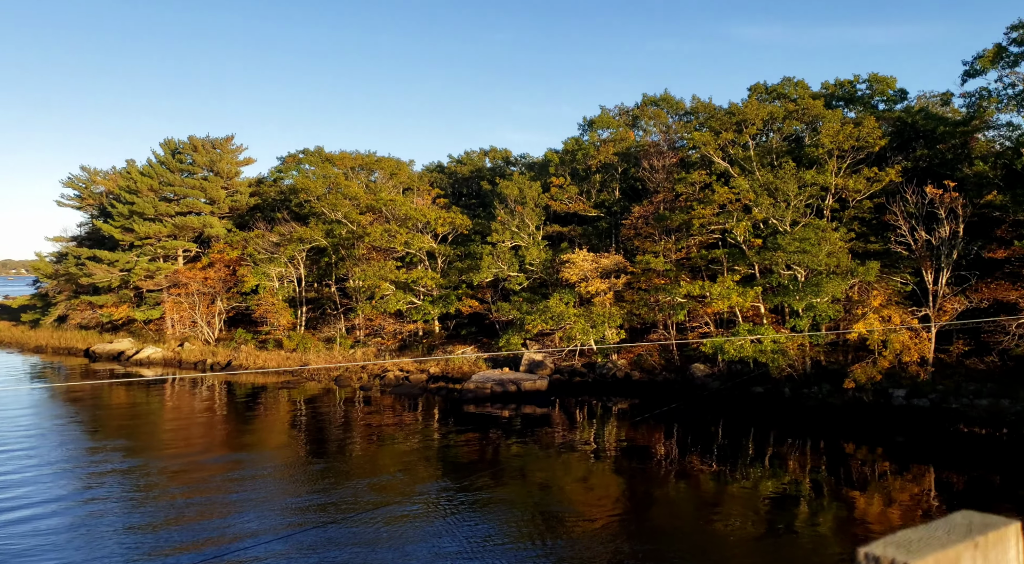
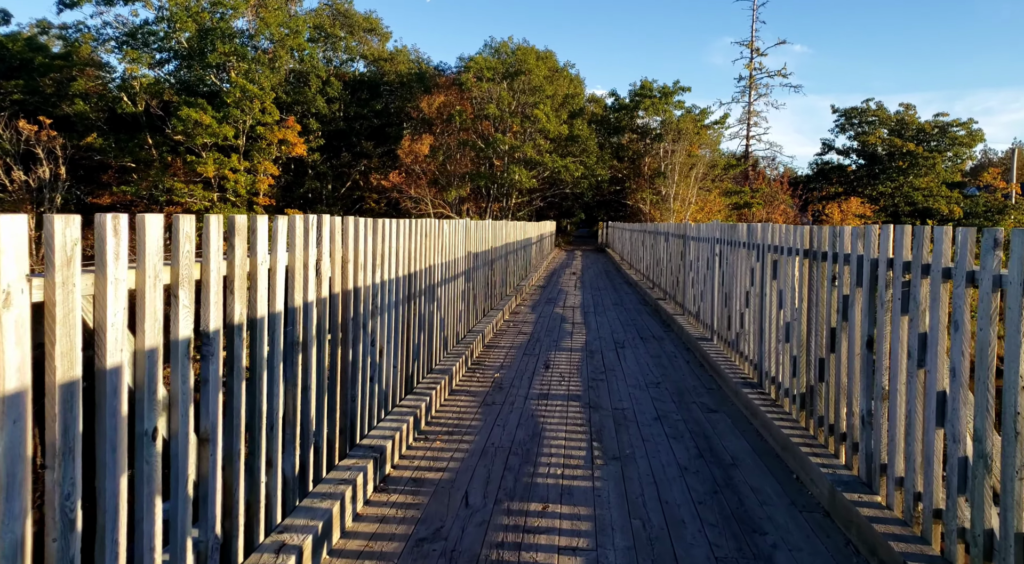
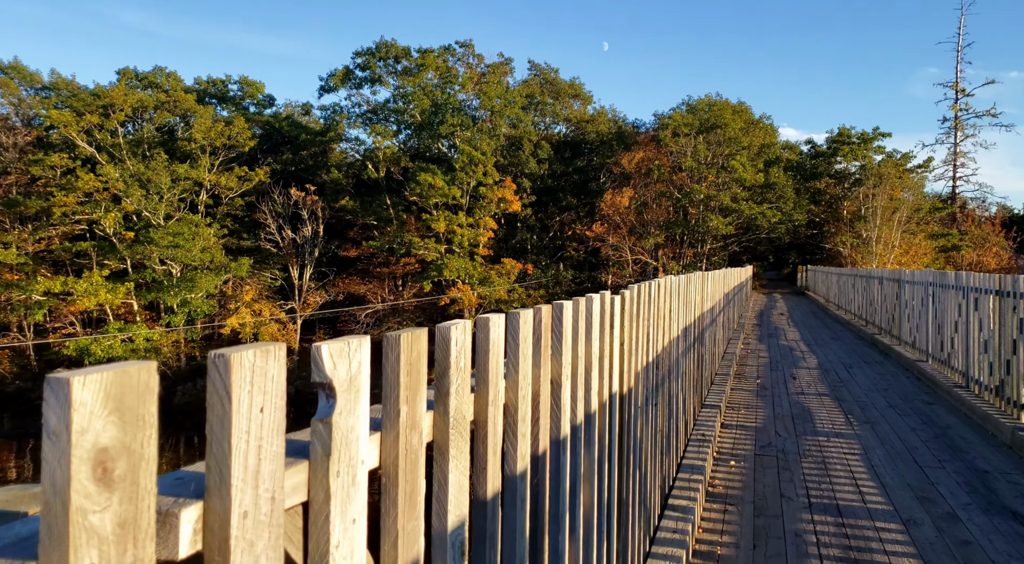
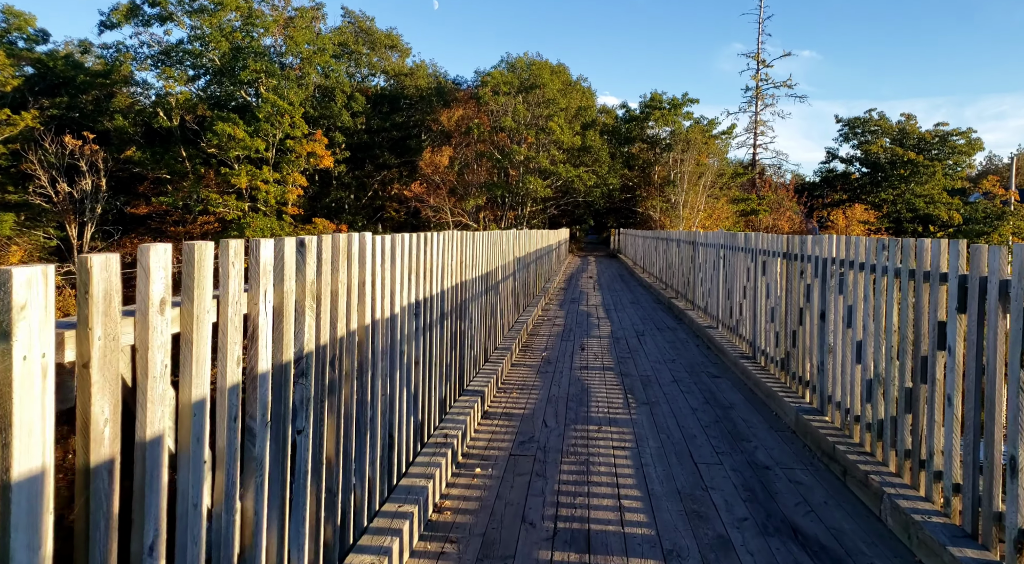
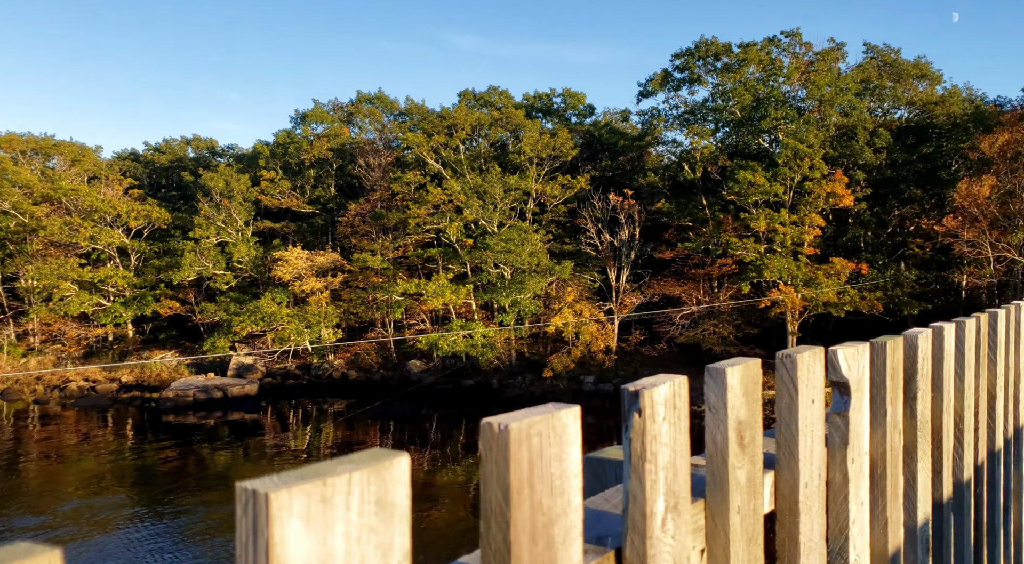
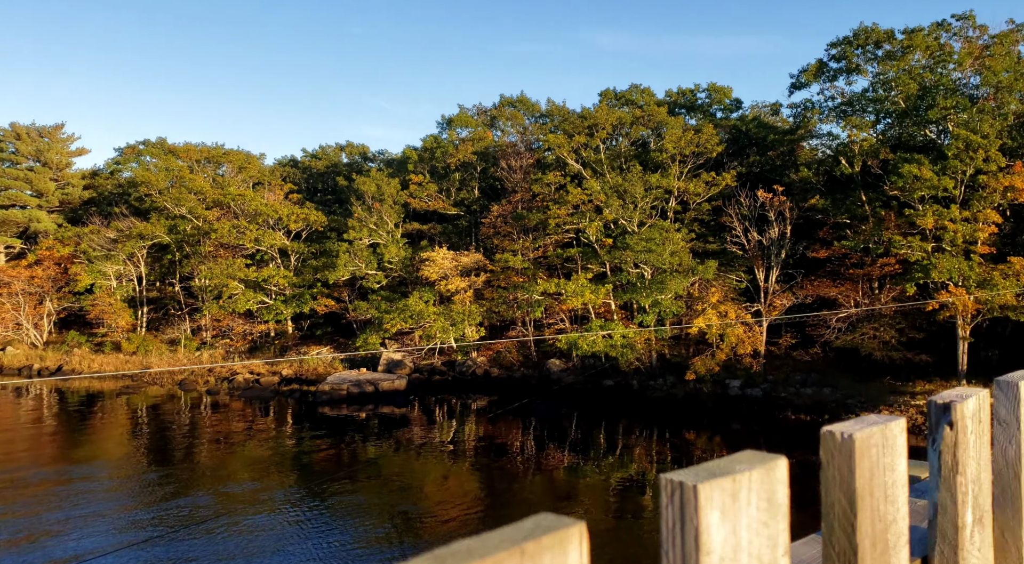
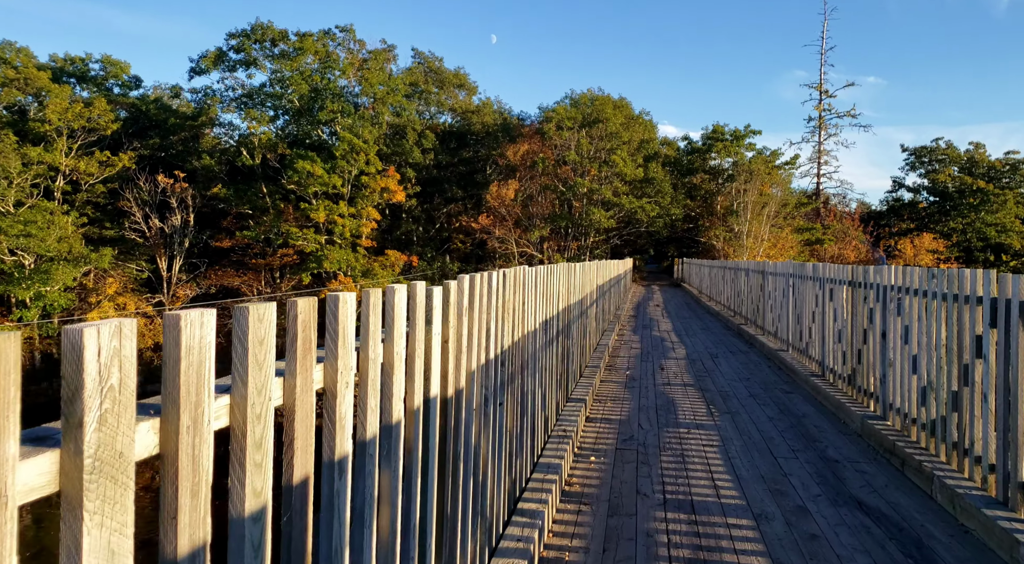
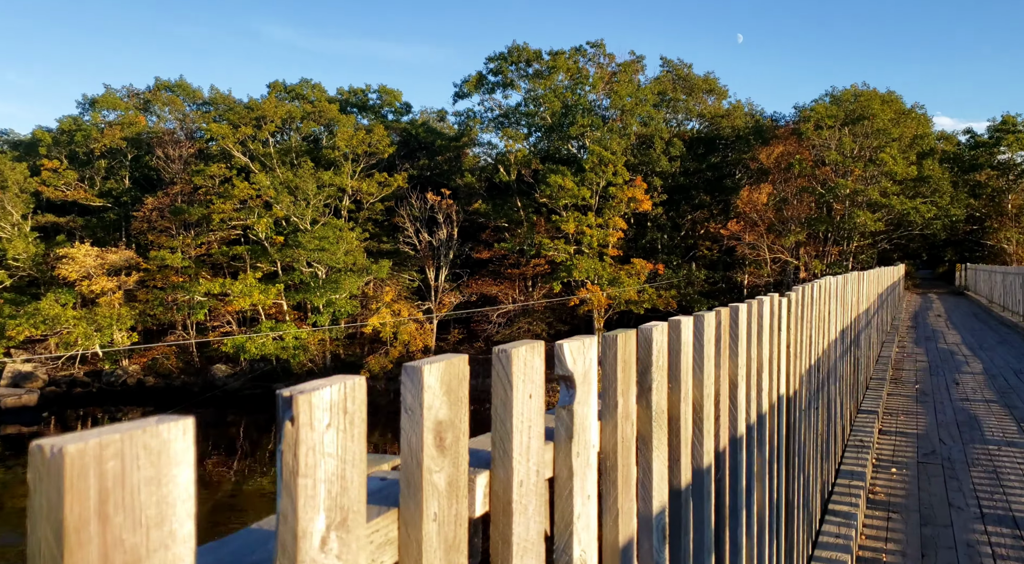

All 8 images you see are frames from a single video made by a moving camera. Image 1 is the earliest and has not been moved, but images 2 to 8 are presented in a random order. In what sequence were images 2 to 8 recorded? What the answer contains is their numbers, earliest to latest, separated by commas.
6, 5, 8, 3, 7, 4, 2
